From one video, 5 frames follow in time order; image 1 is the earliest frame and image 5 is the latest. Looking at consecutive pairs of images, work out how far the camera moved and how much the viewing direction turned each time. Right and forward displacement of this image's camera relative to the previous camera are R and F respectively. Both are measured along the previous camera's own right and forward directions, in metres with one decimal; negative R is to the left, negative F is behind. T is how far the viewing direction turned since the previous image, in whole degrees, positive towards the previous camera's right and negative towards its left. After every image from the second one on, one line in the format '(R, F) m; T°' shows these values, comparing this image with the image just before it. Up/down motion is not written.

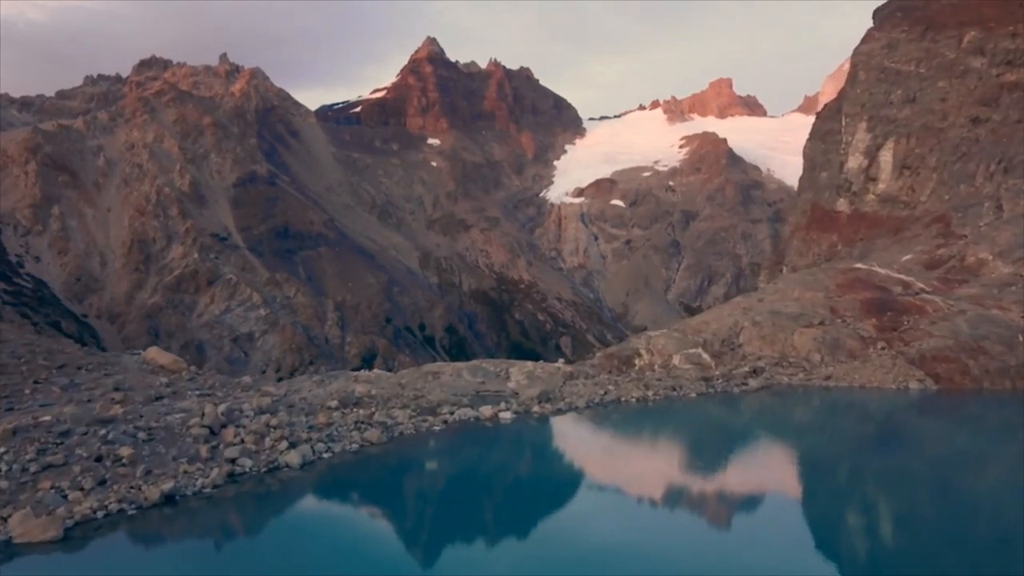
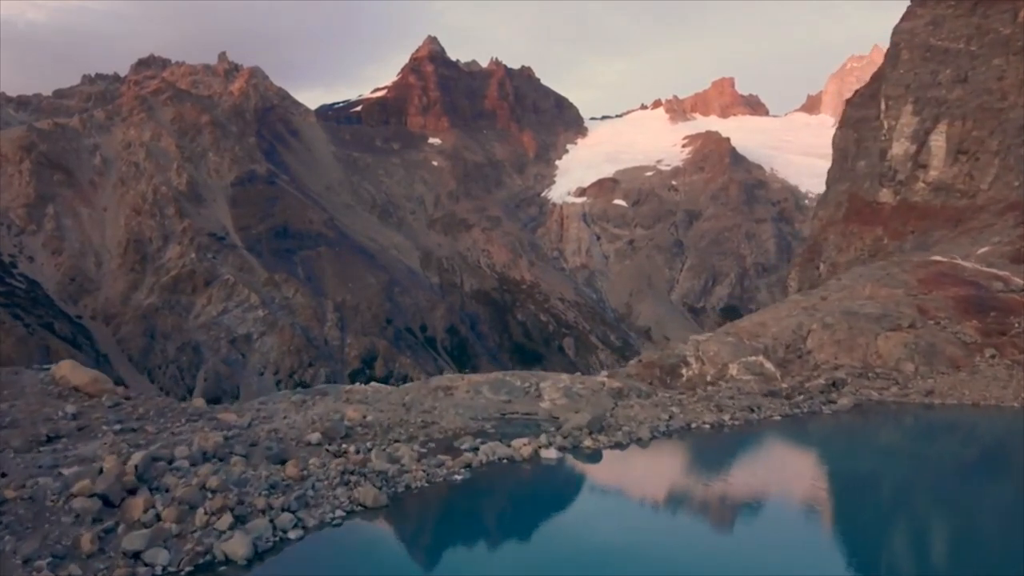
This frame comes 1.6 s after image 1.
(-0.2, +1.8) m; 0°
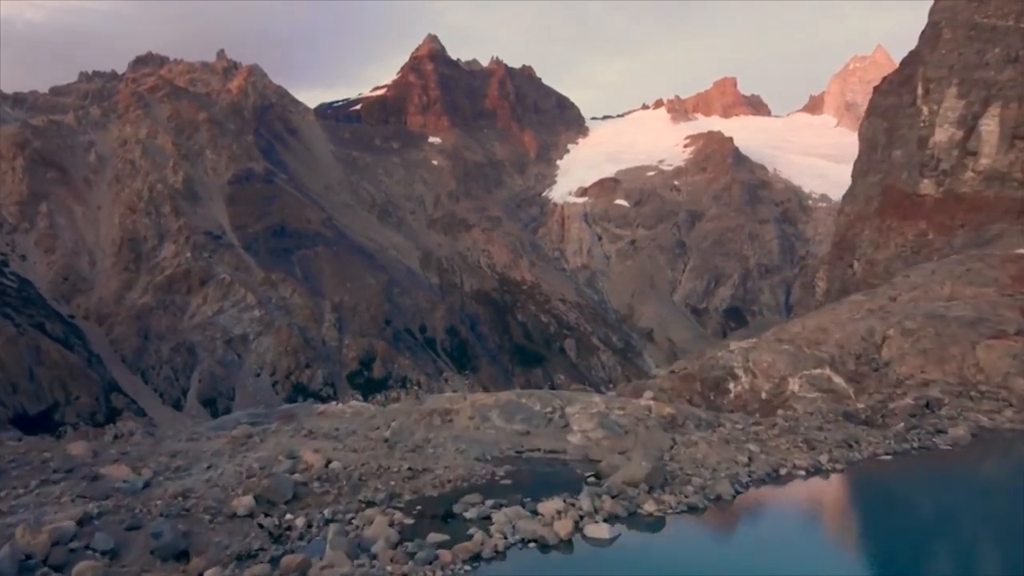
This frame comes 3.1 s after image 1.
(-0.1, +1.7) m; 0°
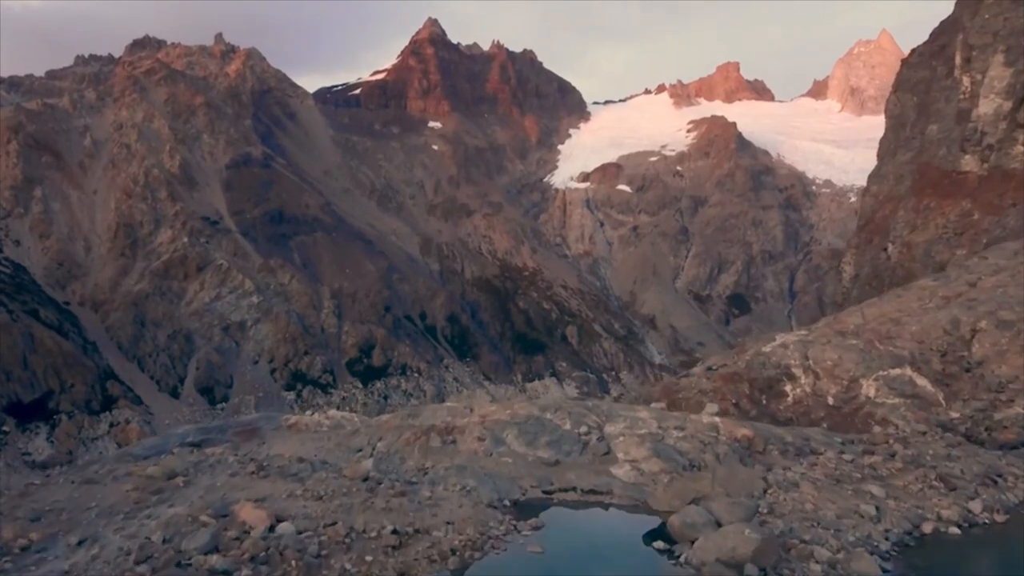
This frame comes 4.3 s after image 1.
(-0.1, +1.4) m; 0°
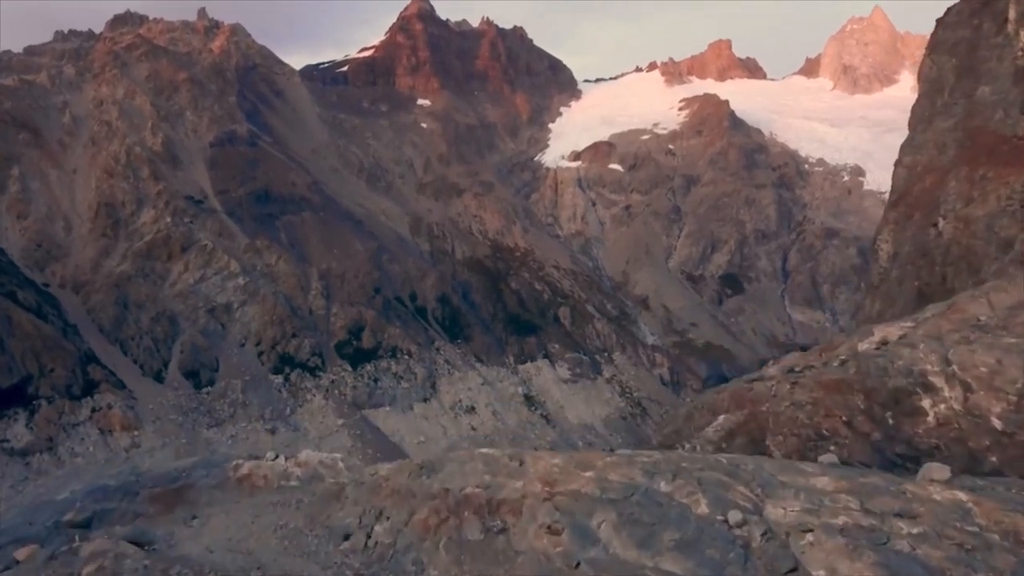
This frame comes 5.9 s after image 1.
(-0.3, +2.1) m; +1°
